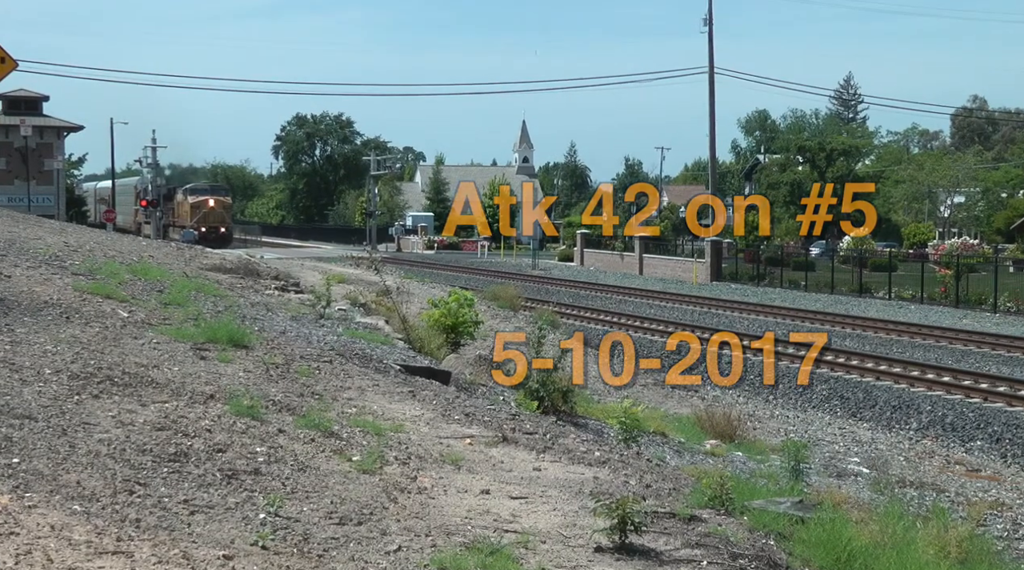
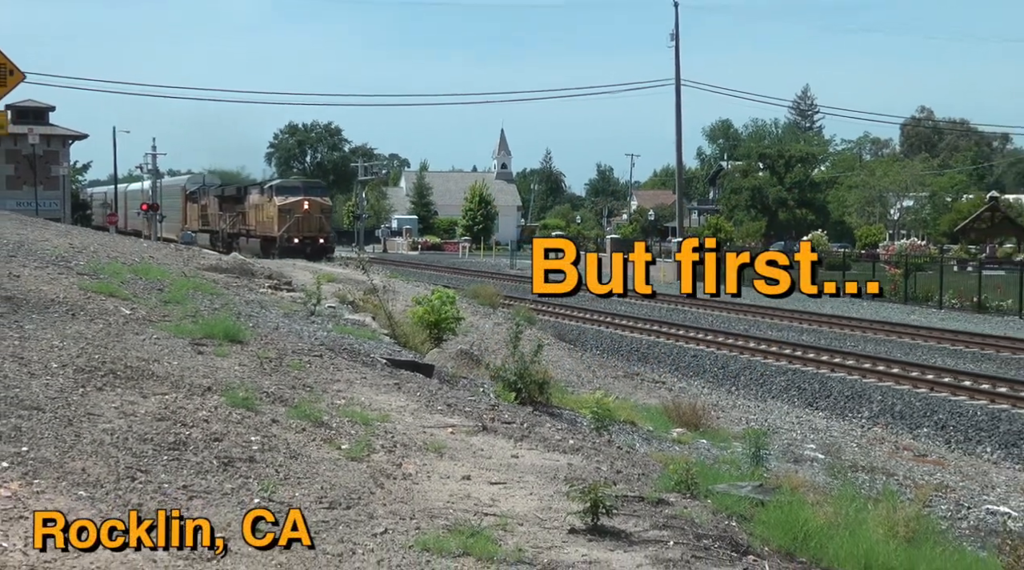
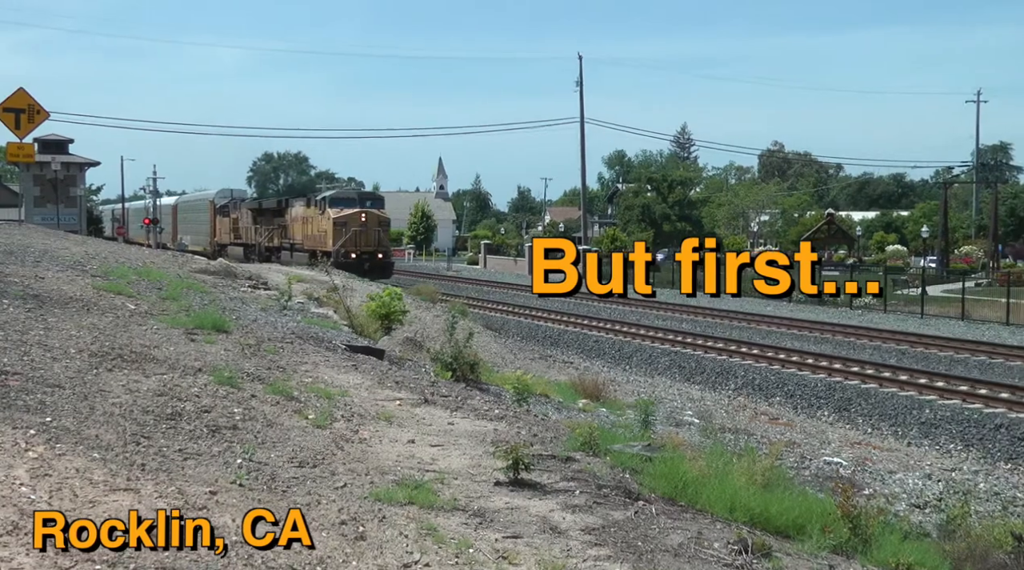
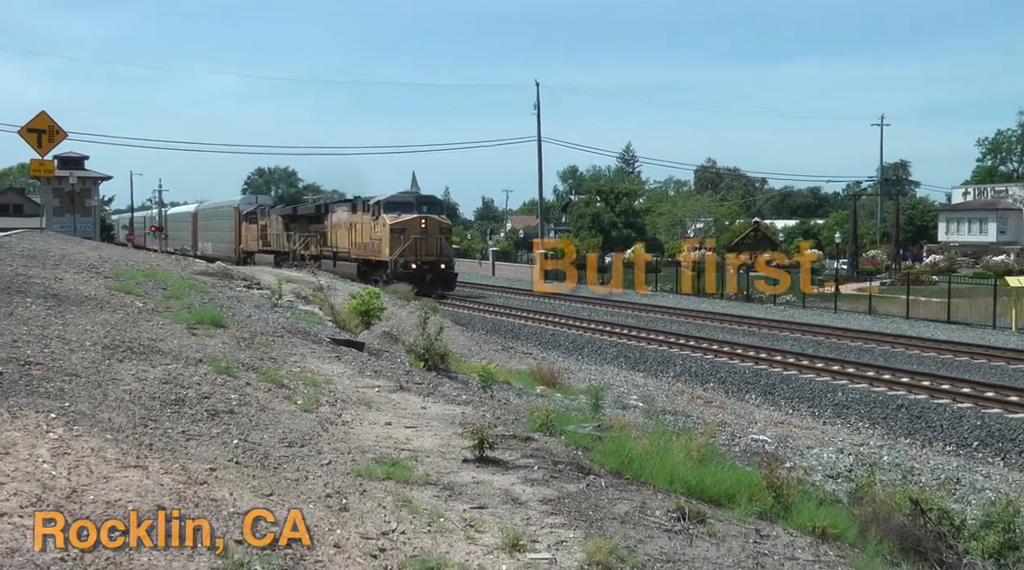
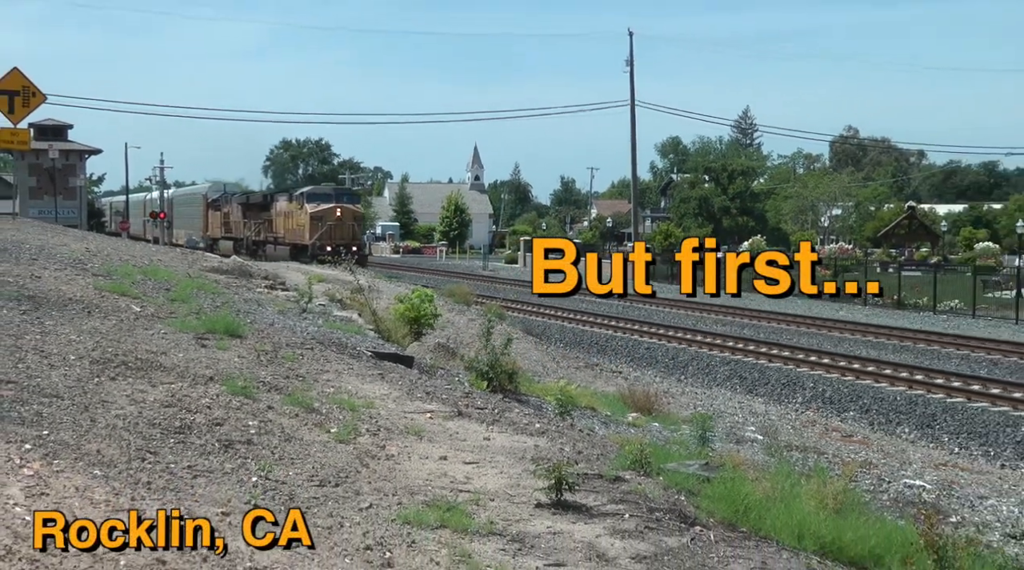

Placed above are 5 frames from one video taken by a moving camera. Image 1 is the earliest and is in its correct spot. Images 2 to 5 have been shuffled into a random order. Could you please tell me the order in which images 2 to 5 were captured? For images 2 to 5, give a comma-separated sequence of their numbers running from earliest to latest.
2, 5, 3, 4
